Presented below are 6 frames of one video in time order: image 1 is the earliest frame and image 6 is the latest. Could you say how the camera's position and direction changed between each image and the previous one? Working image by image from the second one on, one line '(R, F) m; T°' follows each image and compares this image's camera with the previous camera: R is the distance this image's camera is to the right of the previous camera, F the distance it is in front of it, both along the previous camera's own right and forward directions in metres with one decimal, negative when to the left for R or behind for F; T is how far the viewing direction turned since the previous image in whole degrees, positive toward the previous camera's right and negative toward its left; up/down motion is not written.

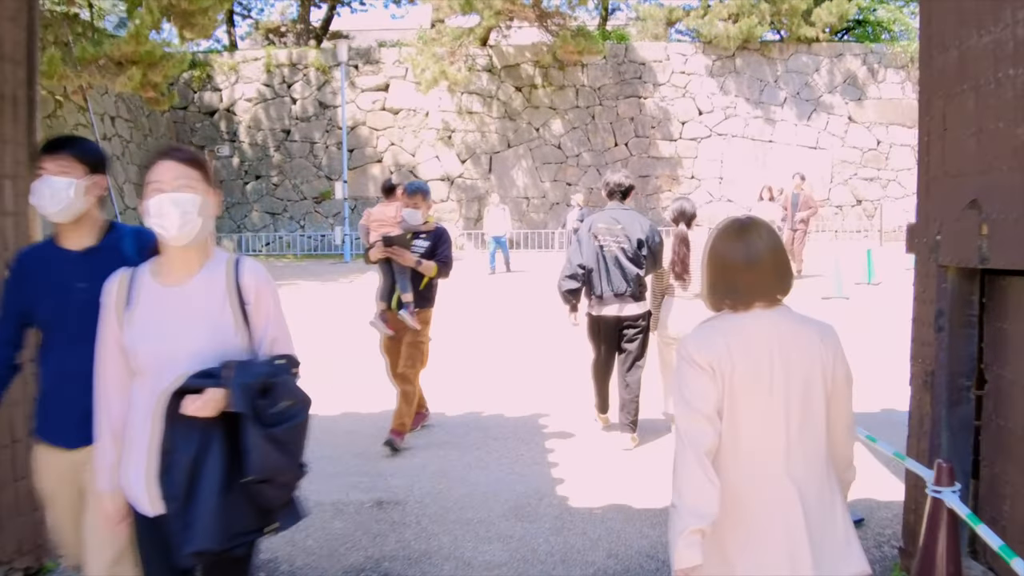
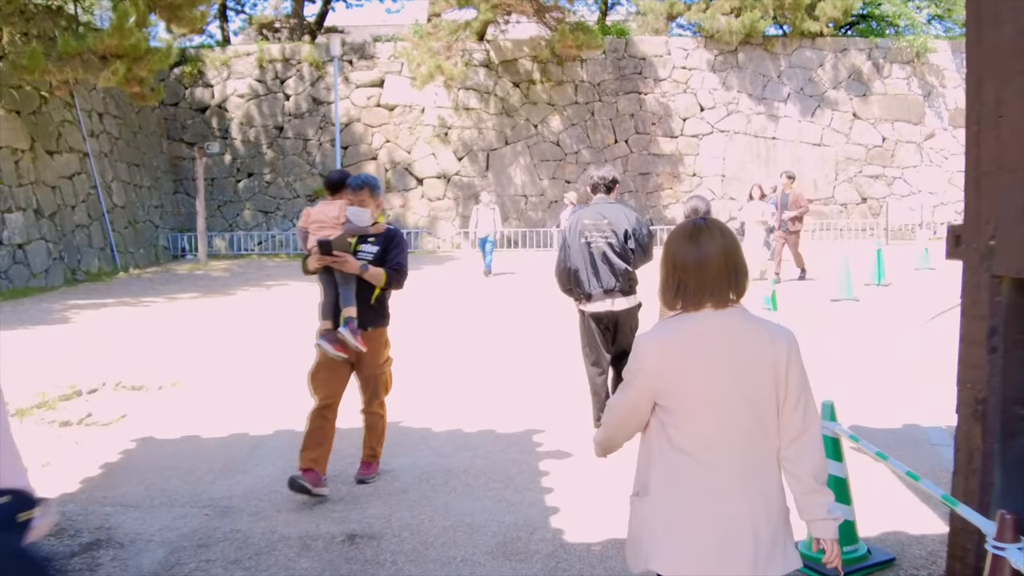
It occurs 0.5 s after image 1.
(0.0, +0.4) m; 0°
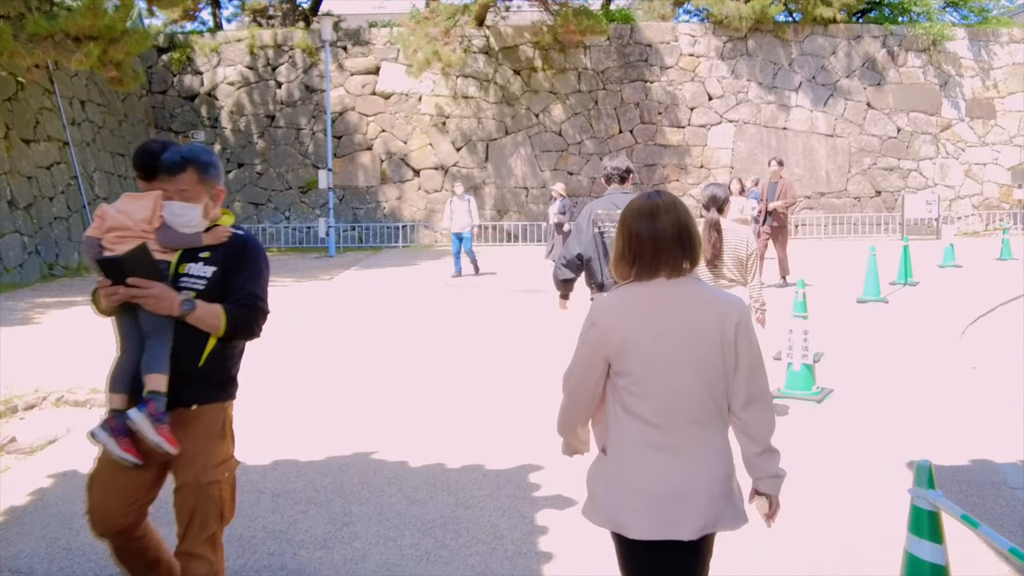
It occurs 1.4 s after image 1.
(0.0, +0.8) m; 0°
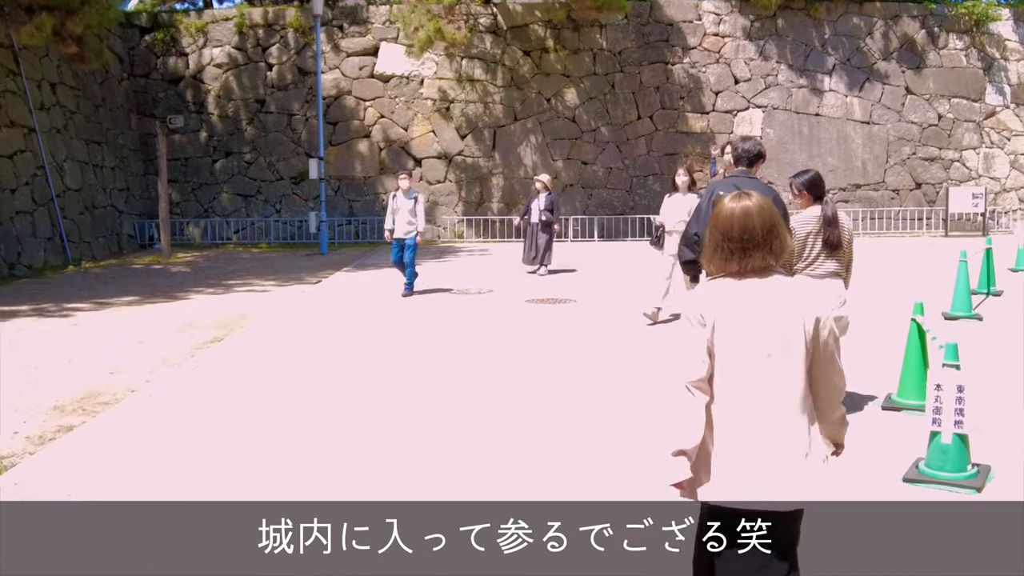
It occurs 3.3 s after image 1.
(-0.1, +1.6) m; 0°
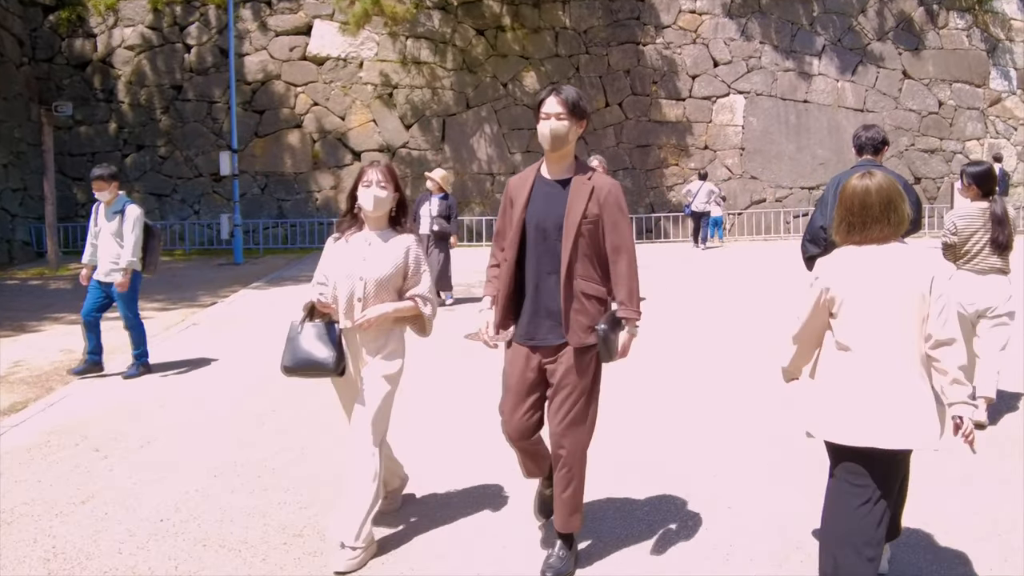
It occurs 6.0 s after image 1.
(+0.4, +2.2) m; +2°
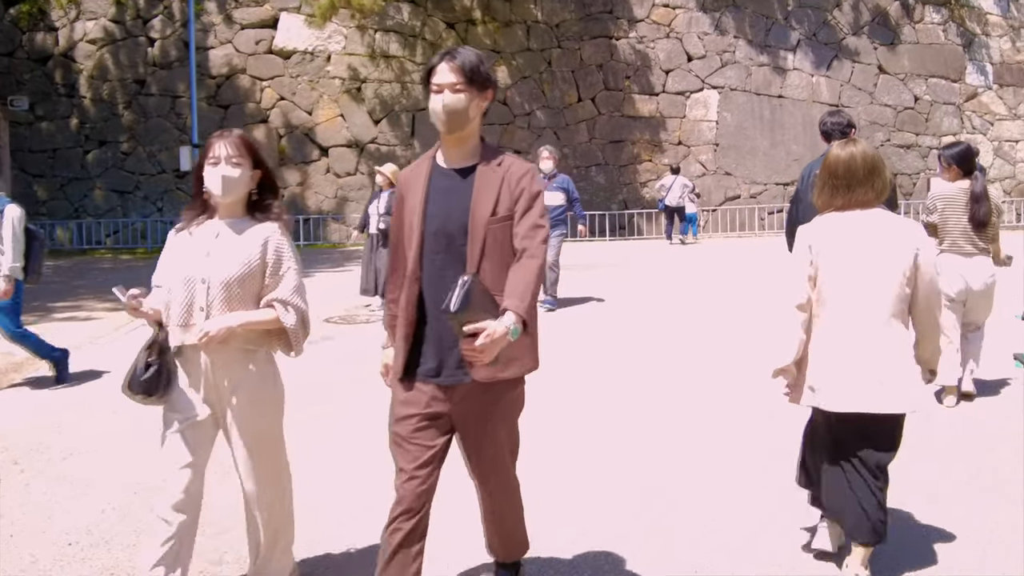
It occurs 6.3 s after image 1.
(+0.2, +0.3) m; +1°
